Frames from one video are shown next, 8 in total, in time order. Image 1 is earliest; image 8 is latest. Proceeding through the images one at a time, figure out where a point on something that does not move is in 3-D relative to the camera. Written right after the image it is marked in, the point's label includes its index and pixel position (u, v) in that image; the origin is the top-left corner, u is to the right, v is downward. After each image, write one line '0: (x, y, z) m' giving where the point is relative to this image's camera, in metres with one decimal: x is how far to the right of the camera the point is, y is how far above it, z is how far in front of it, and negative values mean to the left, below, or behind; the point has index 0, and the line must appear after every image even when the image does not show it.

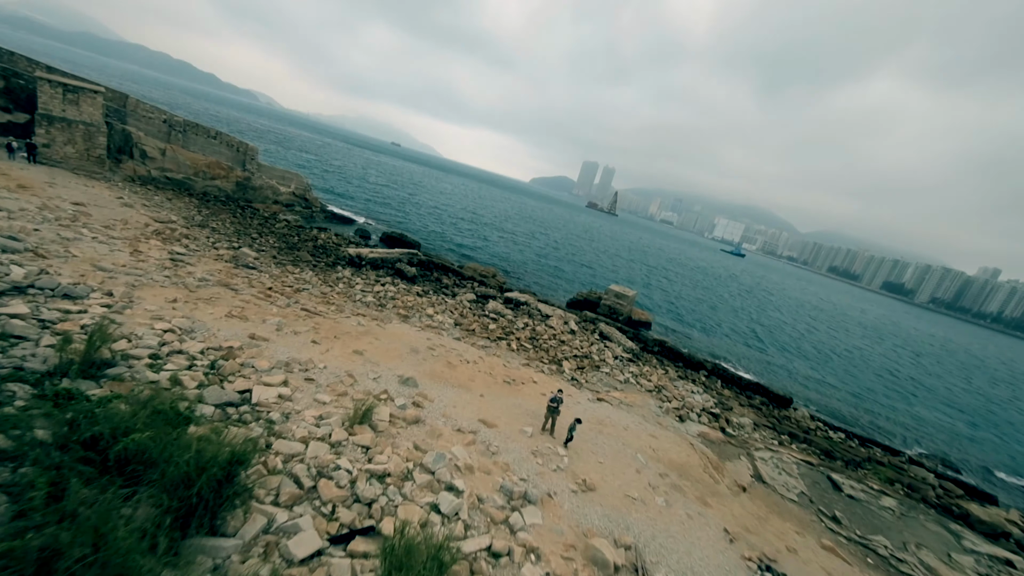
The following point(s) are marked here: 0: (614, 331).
0: (+4.8, -2.0, +19.6) m
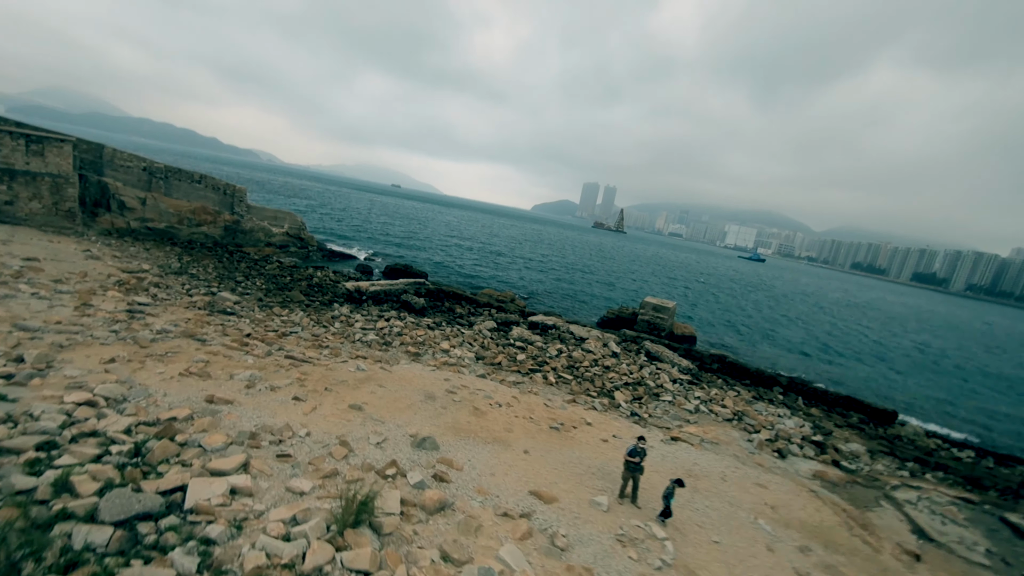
0: (+6.0, -2.4, +16.6) m
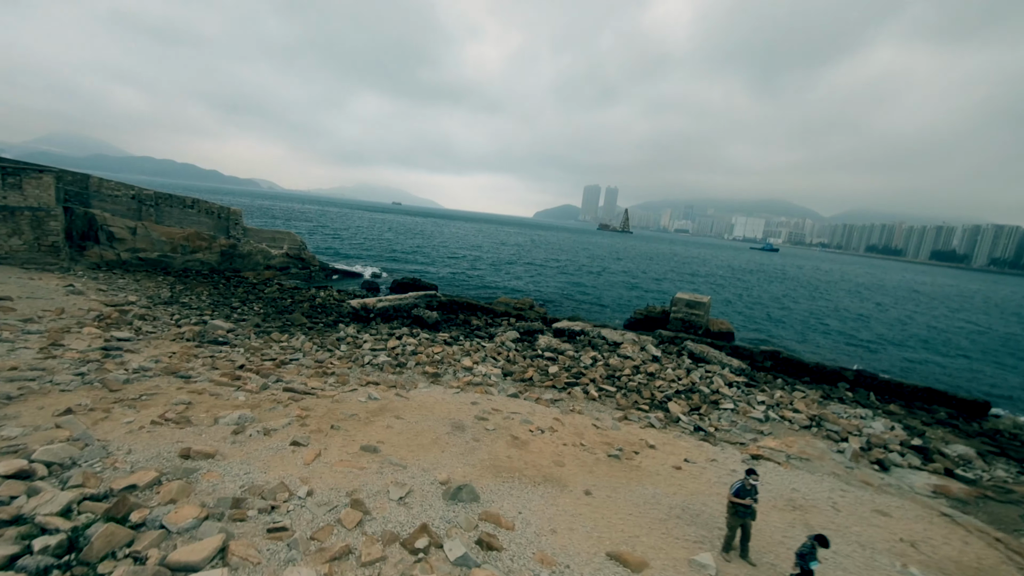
0: (+6.9, -2.2, +14.9) m
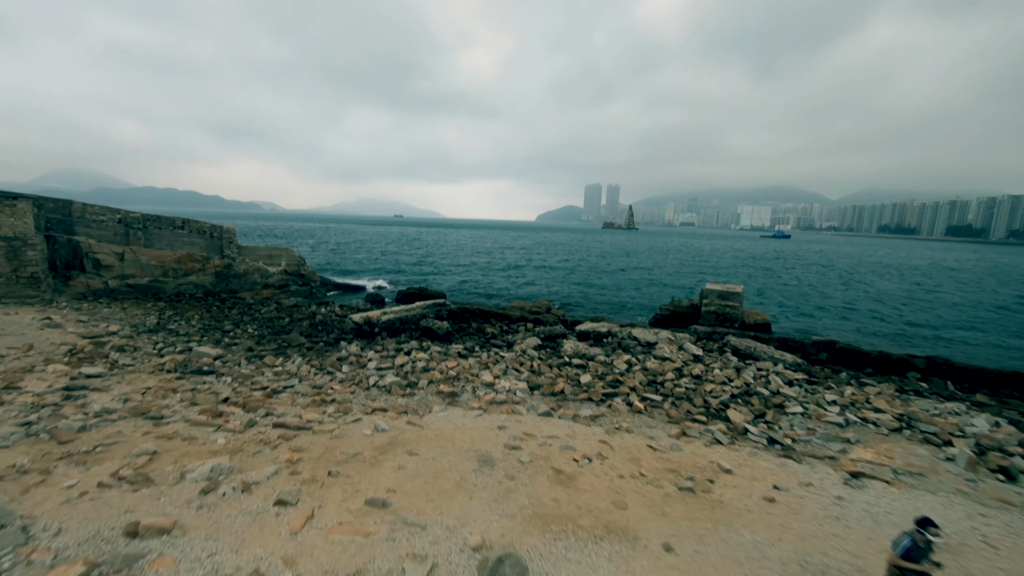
0: (+7.6, -1.8, +13.2) m
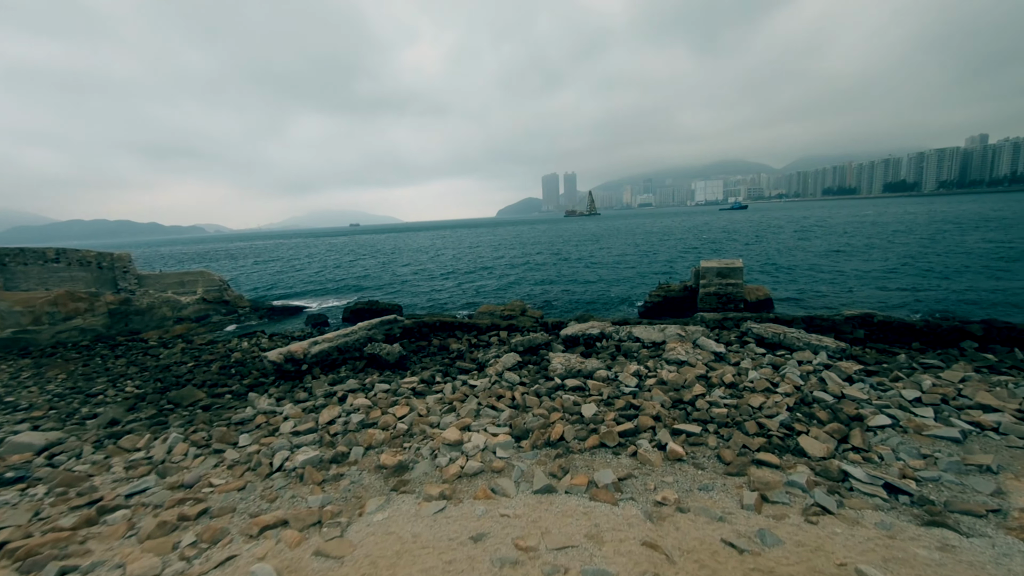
0: (+6.8, -1.1, +10.7) m
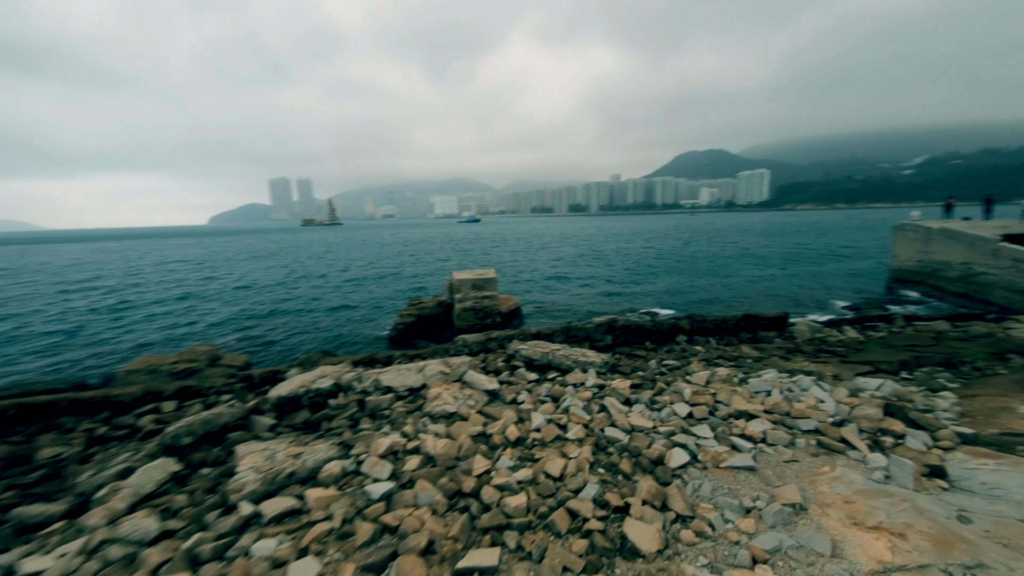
0: (+0.8, -1.4, +9.5) m
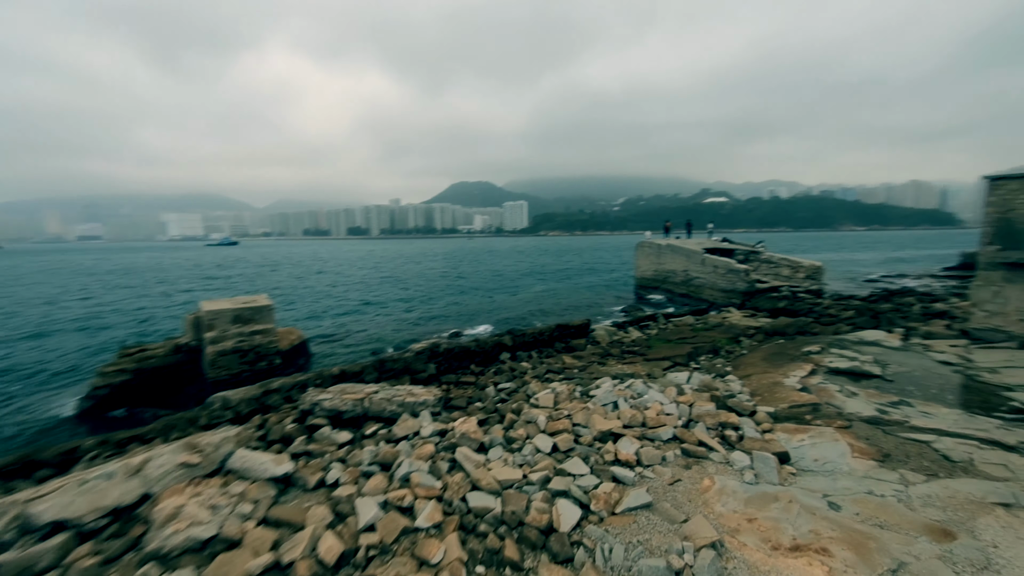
0: (-2.5, -1.8, +7.0) m
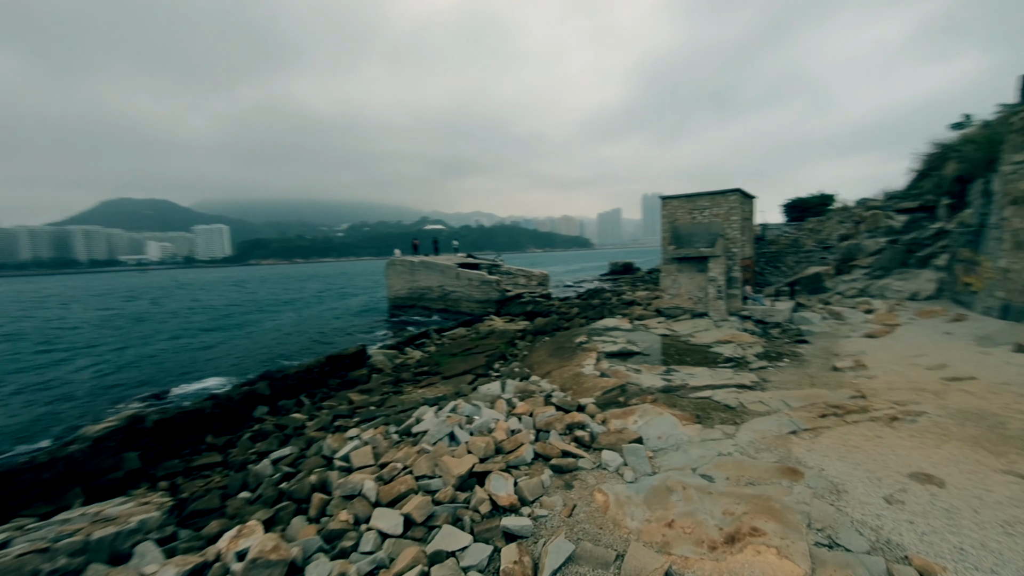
0: (-4.2, -2.1, +3.2) m
